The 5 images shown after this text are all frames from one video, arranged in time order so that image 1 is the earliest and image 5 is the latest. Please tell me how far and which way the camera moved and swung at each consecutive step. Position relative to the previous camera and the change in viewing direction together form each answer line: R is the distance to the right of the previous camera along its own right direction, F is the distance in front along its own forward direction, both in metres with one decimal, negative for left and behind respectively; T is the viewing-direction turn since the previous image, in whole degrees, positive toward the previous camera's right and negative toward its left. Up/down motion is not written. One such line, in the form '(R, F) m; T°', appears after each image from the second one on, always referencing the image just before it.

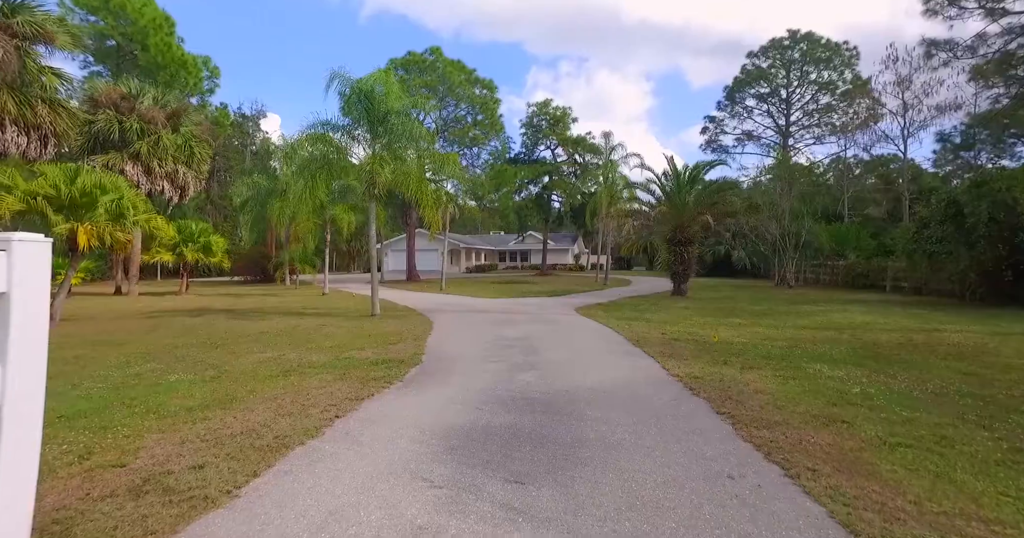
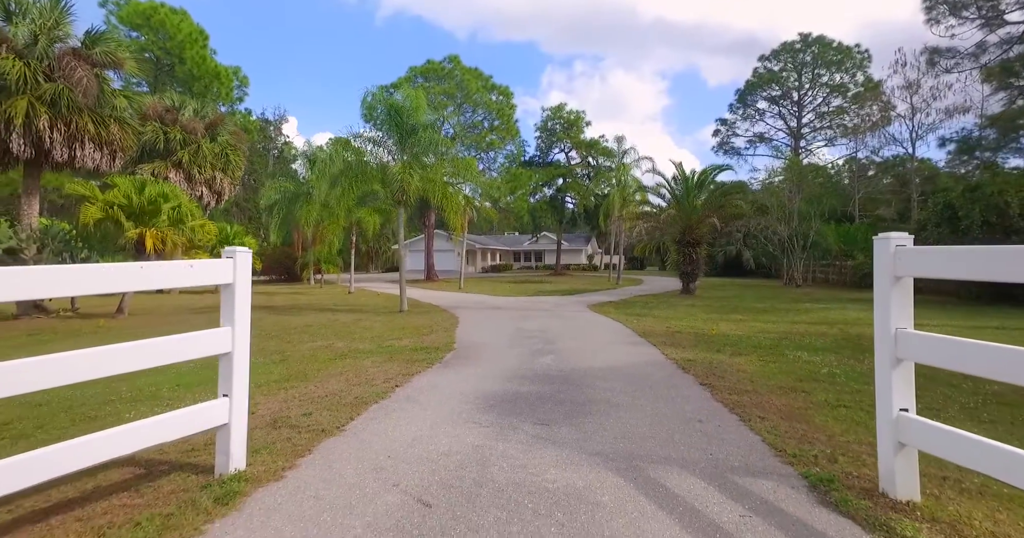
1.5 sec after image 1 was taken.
(-0.1, -1.3) m; -1°
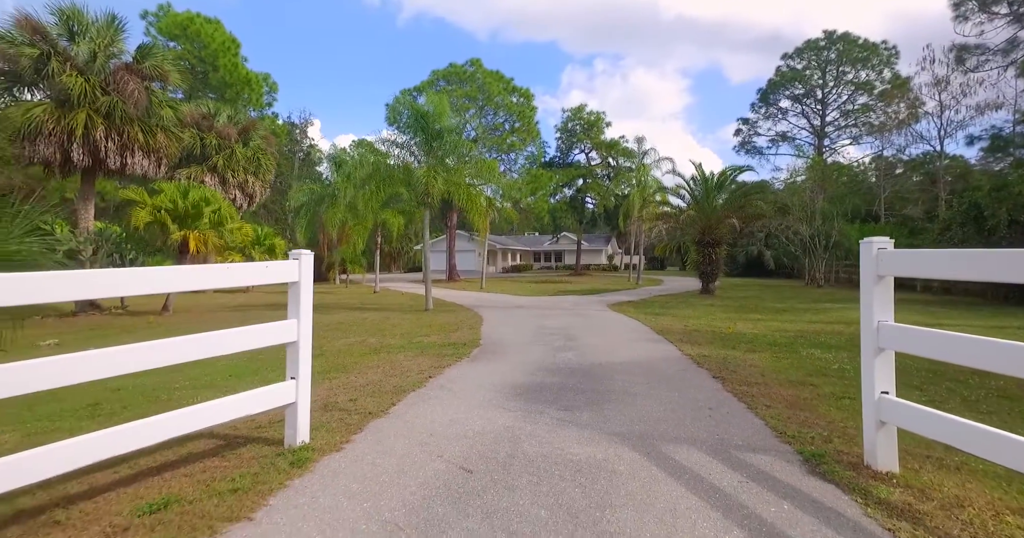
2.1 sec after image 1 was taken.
(-0.1, -0.5) m; -2°
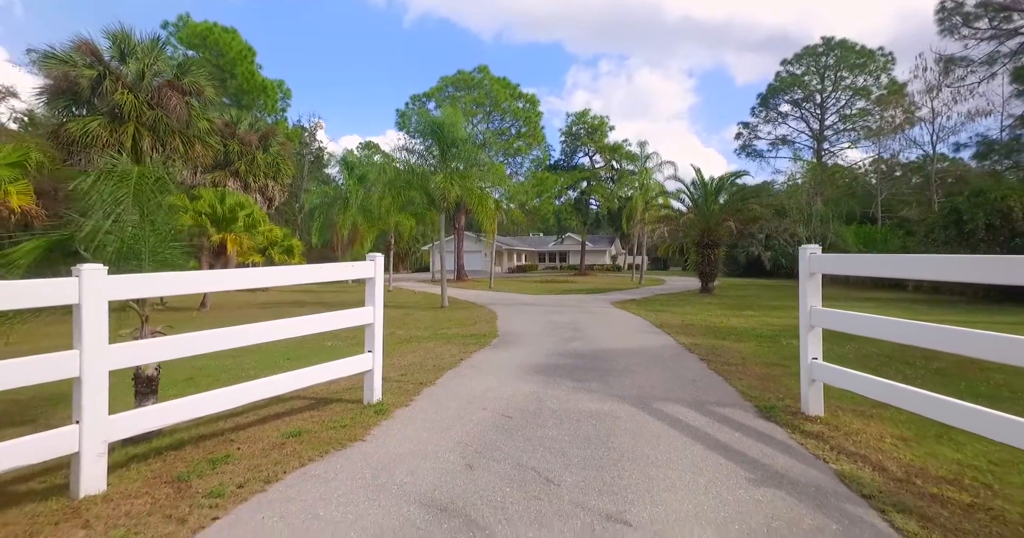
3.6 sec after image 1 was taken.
(-0.2, -1.3) m; 0°
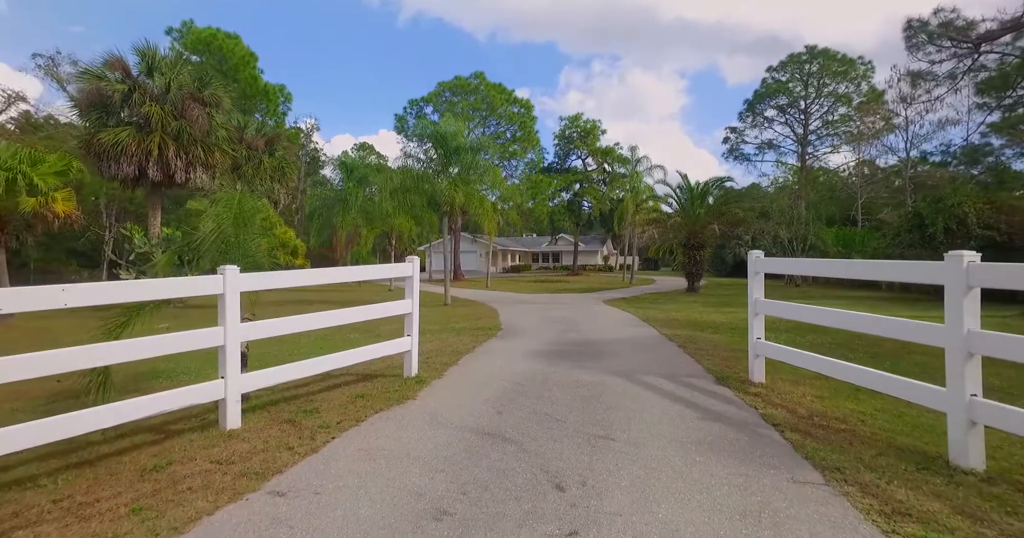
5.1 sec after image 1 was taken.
(-0.2, -1.3) m; +1°
